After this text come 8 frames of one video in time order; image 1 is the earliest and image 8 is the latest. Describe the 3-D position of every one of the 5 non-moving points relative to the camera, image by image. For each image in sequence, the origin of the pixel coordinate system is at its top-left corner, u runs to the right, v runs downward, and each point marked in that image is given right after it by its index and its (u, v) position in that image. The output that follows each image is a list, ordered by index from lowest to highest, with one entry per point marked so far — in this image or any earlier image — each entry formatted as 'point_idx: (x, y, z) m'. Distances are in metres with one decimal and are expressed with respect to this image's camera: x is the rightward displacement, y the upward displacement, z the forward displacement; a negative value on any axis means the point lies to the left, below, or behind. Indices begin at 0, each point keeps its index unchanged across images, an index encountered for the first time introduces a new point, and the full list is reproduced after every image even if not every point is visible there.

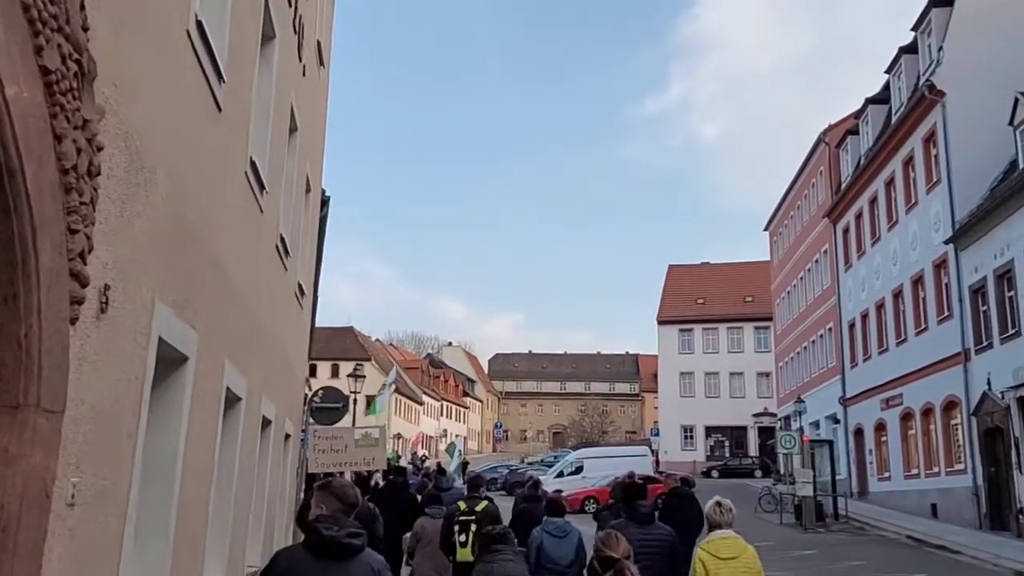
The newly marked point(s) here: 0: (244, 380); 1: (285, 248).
0: (-2.6, -0.9, +8.3) m
1: (-2.8, +0.5, +10.8) m
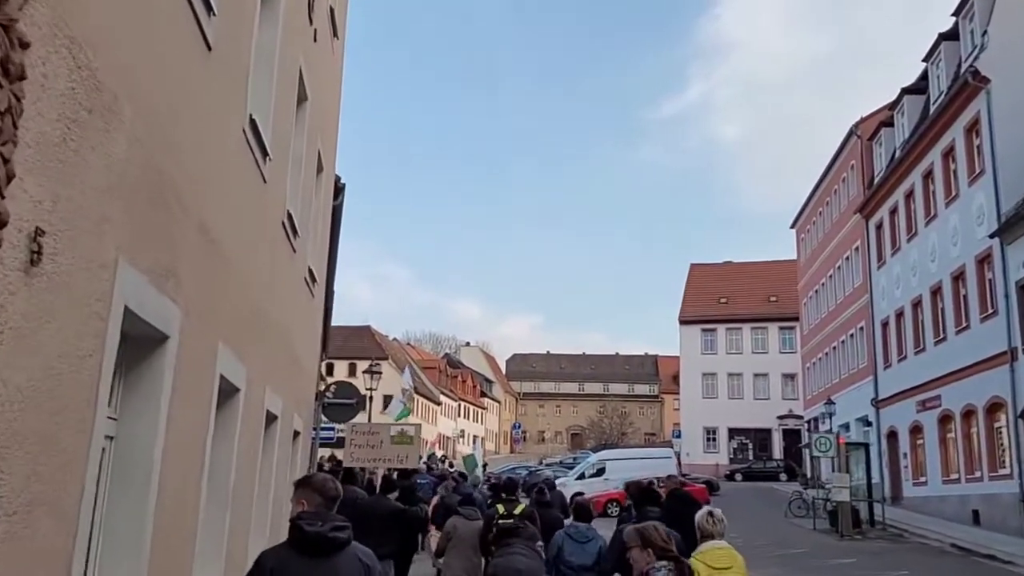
0: (-2.3, -0.7, +7.4) m
1: (-2.5, +0.7, +9.8) m
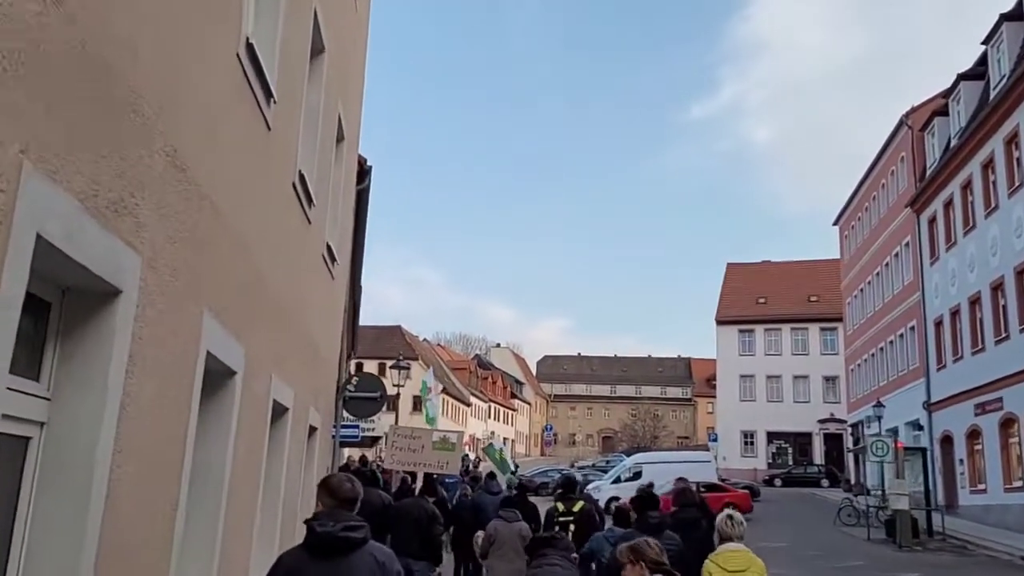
0: (-1.9, -0.4, +6.2) m
1: (-2.0, +0.9, +8.6) m
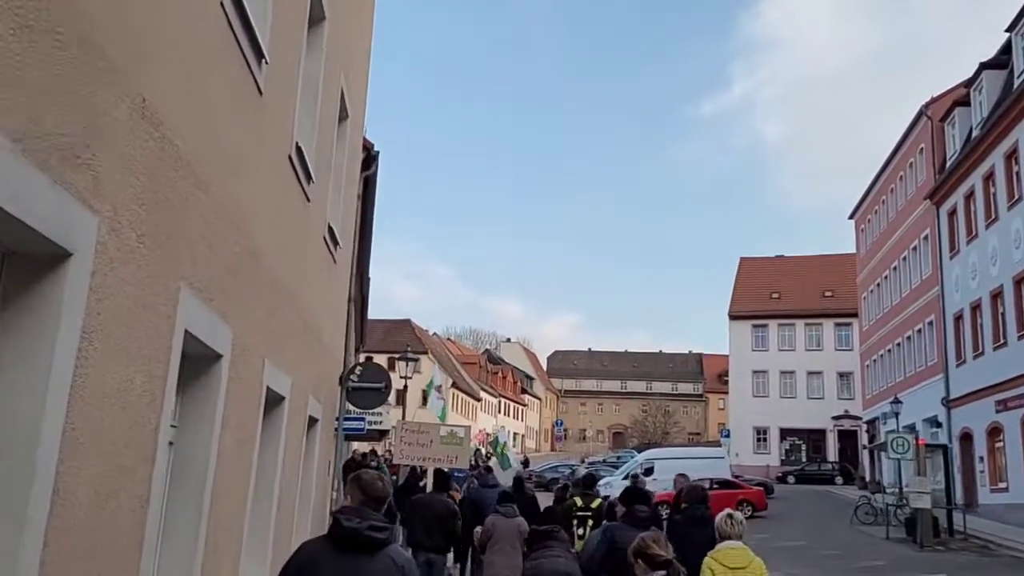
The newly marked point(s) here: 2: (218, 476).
0: (-1.9, -0.3, +5.7) m
1: (-1.9, +1.1, +8.1) m
2: (-2.0, -1.2, +5.8) m
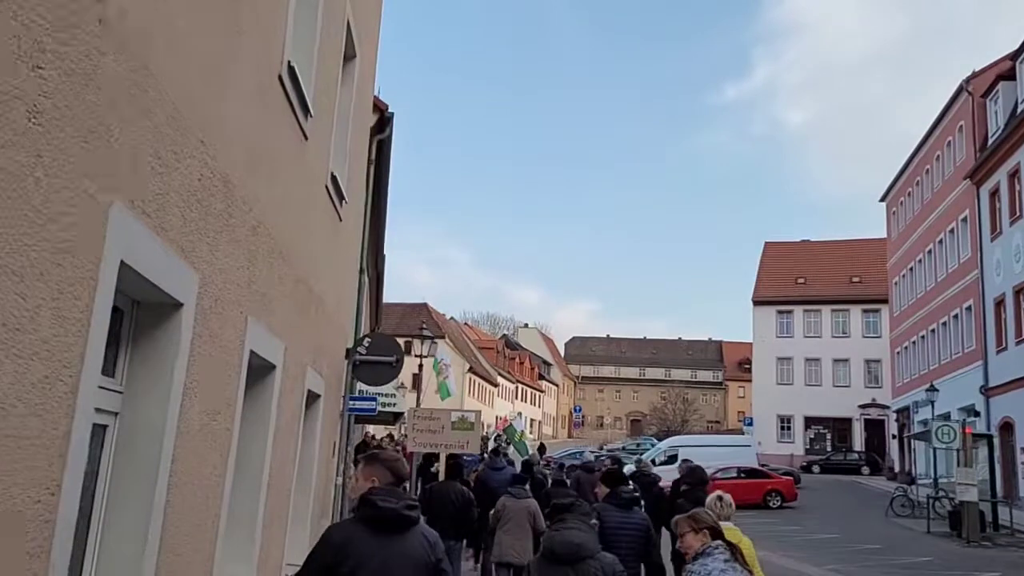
0: (-1.7, +0.1, +4.5) m
1: (-1.7, +1.5, +6.9) m
2: (-1.8, -0.9, +4.7) m
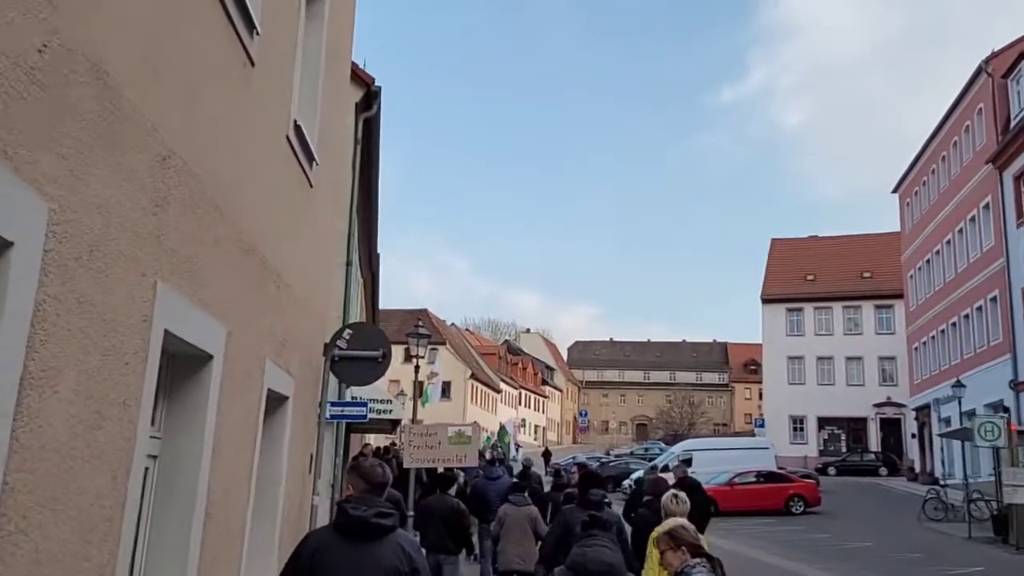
0: (-1.6, +0.3, +2.9) m
1: (-1.6, +1.7, +5.3) m
2: (-1.7, -0.7, +3.0) m
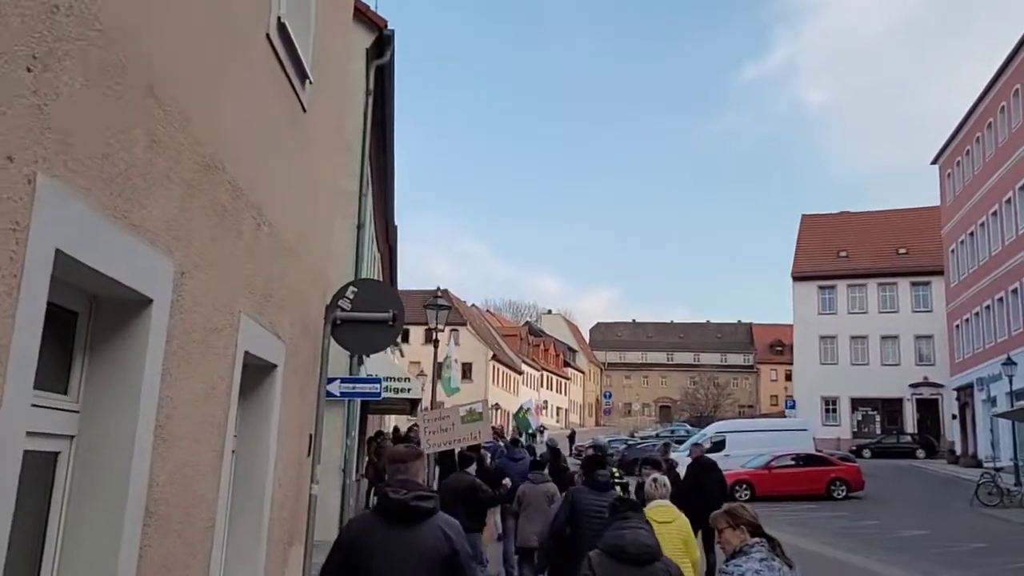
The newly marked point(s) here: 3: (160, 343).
0: (-1.5, +0.6, +1.5) m
1: (-1.4, +2.0, +3.9) m
2: (-1.5, -0.4, +1.7) m
3: (-1.6, -0.2, +3.8) m
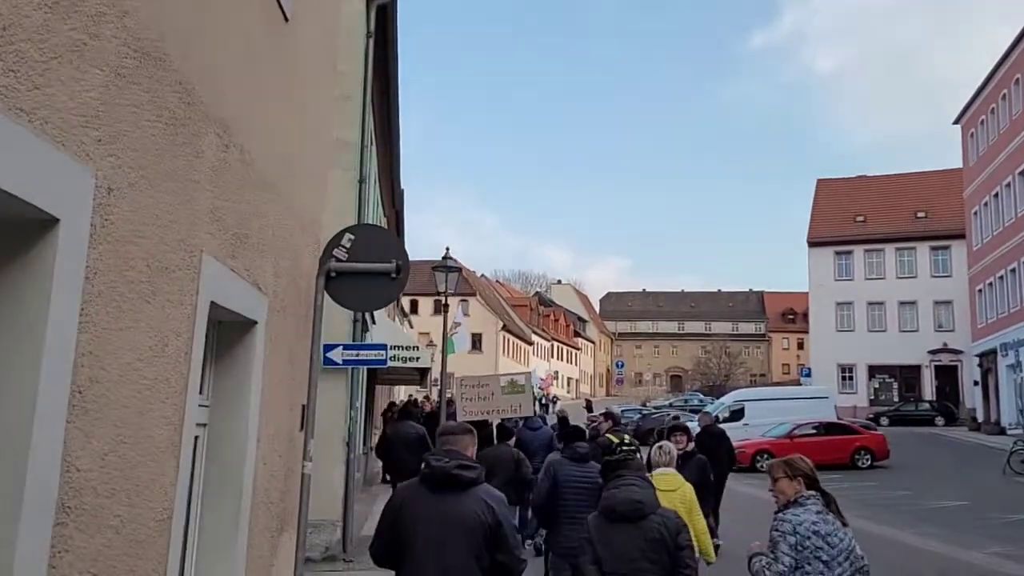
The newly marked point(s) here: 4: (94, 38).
0: (-1.4, +0.8, +0.5) m
1: (-1.3, +2.3, +2.9) m
2: (-1.4, -0.2, +0.7) m
3: (-1.4, 0.0, +2.9) m
4: (-1.4, +0.8, +2.9) m
